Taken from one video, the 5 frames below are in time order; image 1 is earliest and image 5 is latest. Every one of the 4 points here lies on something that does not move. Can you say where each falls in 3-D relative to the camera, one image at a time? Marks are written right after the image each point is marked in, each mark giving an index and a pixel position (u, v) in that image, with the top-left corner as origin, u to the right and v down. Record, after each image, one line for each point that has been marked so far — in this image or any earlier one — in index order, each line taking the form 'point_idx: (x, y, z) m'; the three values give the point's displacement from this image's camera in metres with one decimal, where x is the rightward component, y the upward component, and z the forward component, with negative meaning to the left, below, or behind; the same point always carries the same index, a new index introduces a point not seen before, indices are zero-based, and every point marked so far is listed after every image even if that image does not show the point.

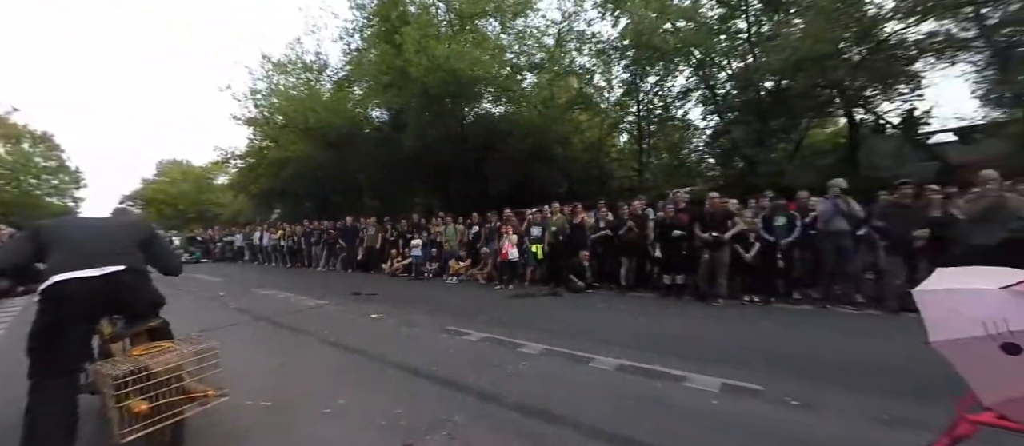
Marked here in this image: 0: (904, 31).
0: (+13.4, +6.5, +13.7) m
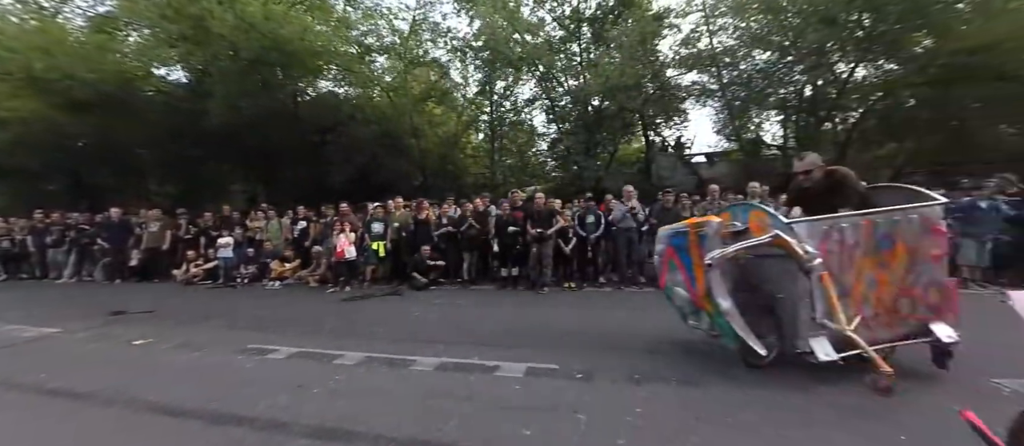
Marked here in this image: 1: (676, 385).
0: (+7.4, +6.5, +17.4) m
1: (+1.5, -1.5, +3.6) m
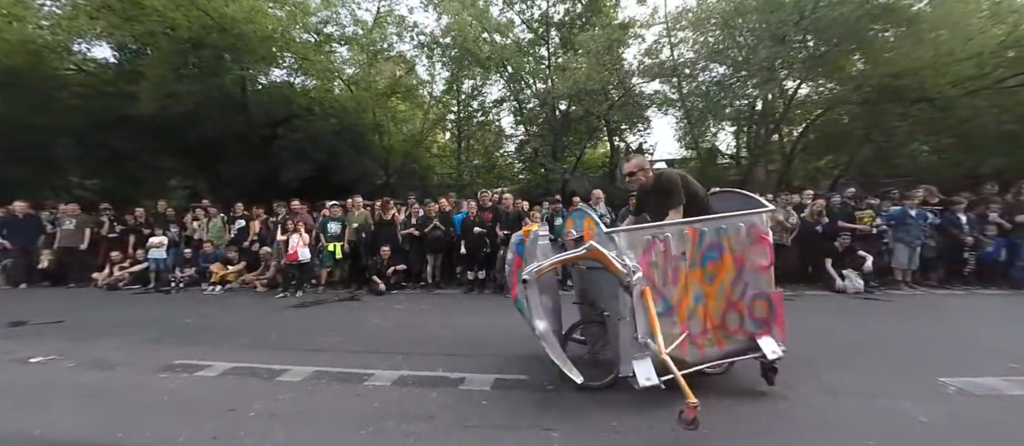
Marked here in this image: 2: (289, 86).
0: (+5.9, +6.3, +17.8) m
1: (+1.2, -1.5, +3.4) m
2: (-10.4, +6.4, +18.0) m
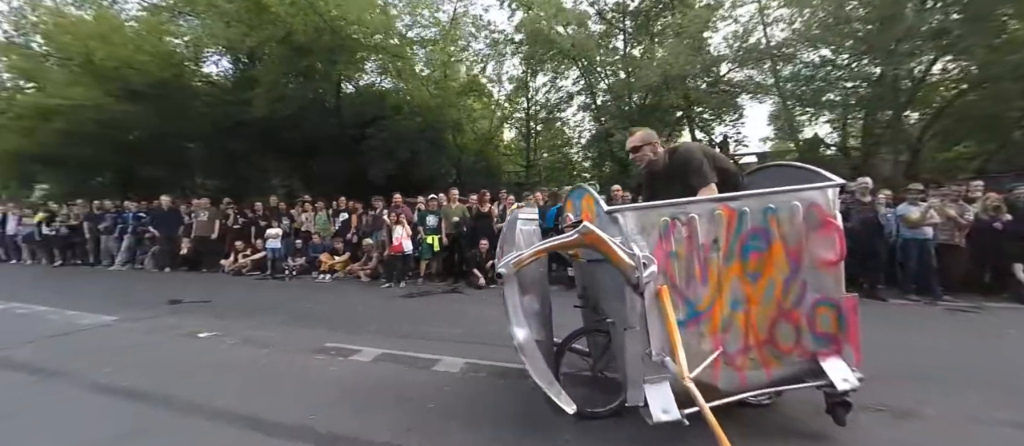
0: (+9.4, +6.3, +16.3) m
1: (+2.5, -1.4, +2.8) m
2: (-6.7, +6.6, +18.9) m
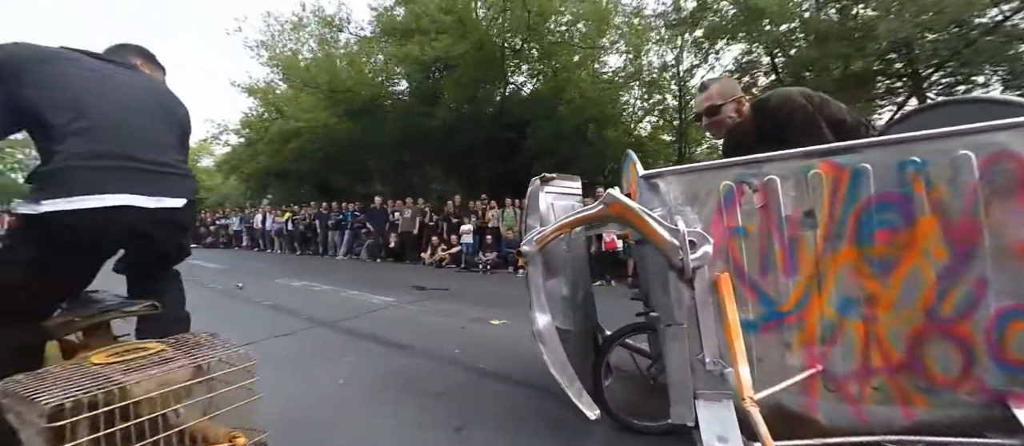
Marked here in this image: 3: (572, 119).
0: (+15.5, +6.5, +11.9) m
1: (+4.9, -1.3, +1.2) m
2: (+1.0, +6.7, +19.4) m
3: (+2.6, +5.2, +19.0) m
